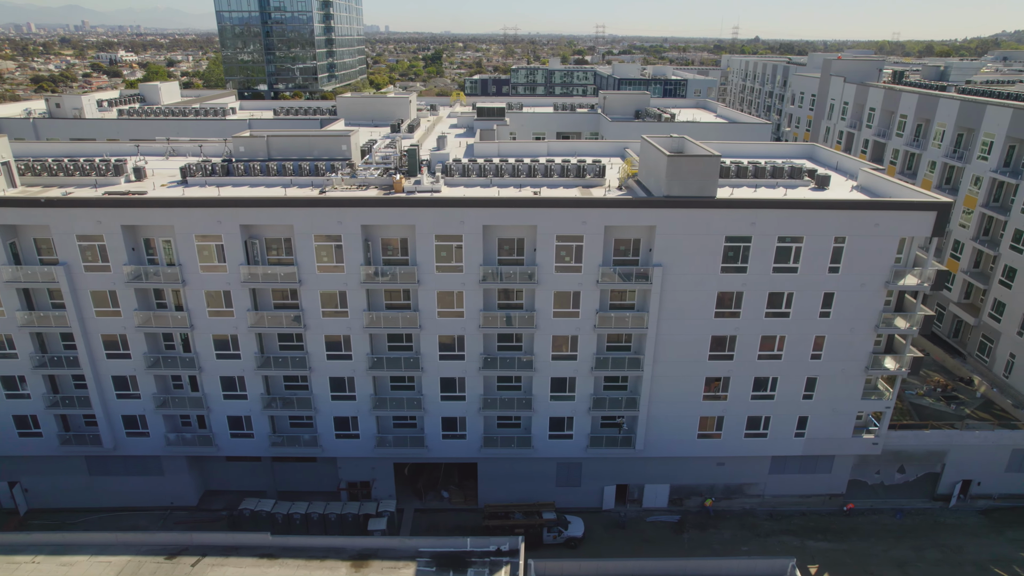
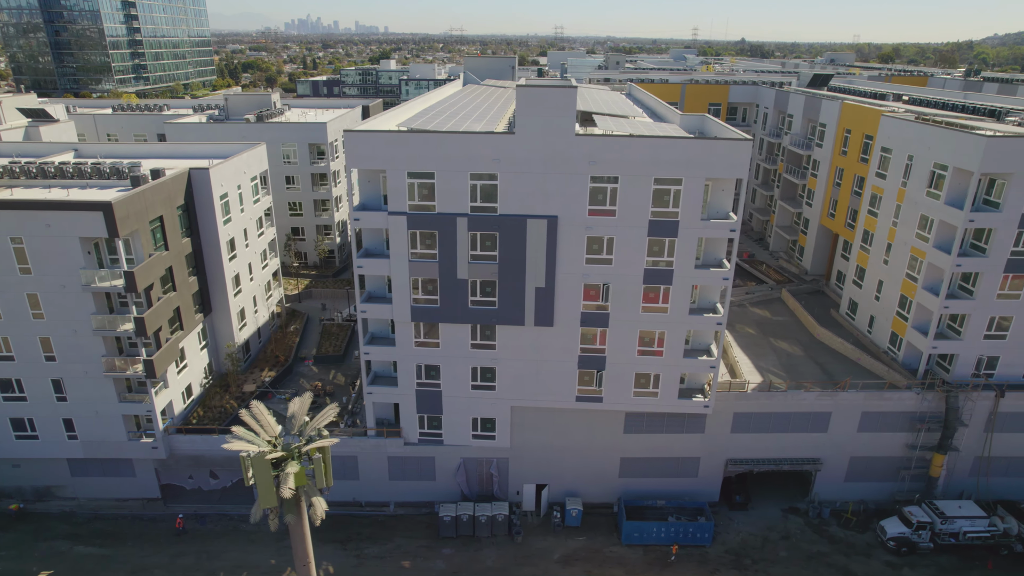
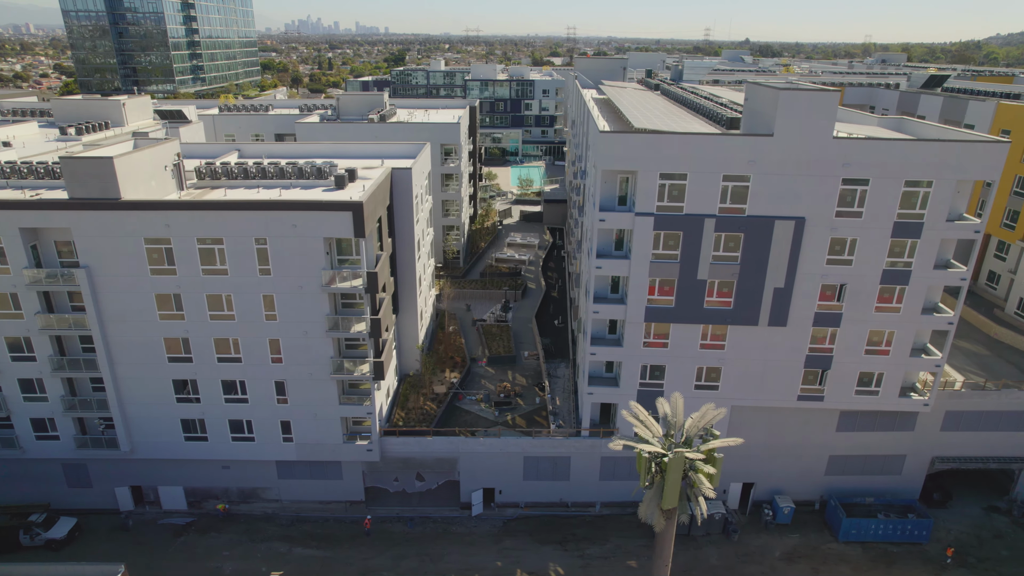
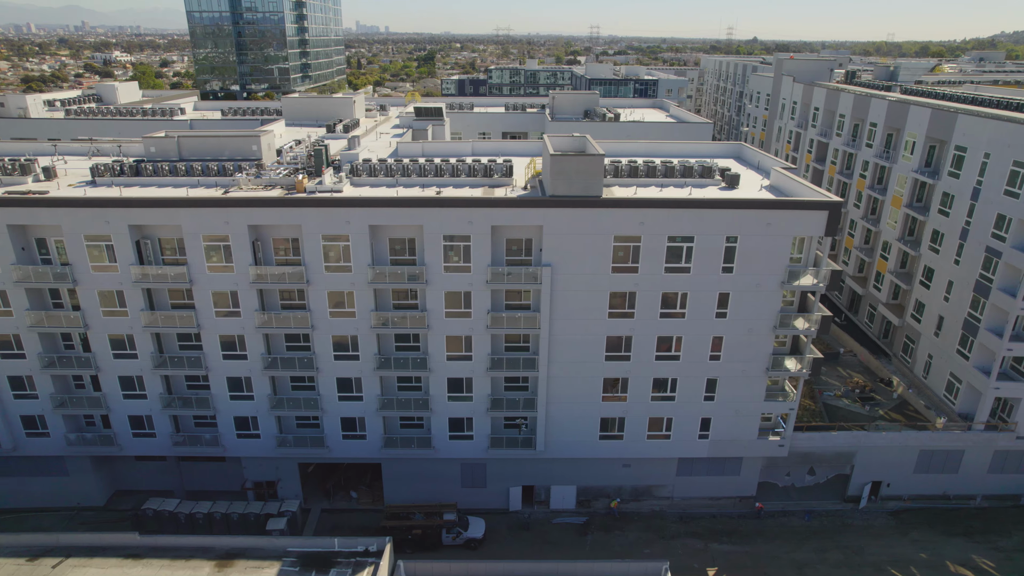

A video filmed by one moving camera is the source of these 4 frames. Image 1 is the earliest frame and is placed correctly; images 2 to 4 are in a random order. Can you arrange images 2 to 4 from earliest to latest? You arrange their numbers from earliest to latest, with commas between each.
4, 3, 2
